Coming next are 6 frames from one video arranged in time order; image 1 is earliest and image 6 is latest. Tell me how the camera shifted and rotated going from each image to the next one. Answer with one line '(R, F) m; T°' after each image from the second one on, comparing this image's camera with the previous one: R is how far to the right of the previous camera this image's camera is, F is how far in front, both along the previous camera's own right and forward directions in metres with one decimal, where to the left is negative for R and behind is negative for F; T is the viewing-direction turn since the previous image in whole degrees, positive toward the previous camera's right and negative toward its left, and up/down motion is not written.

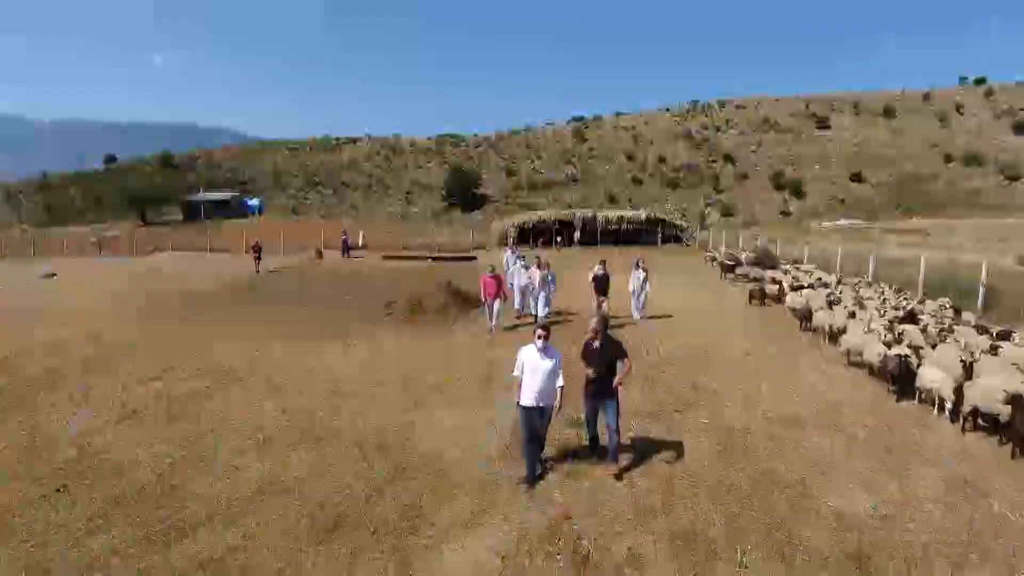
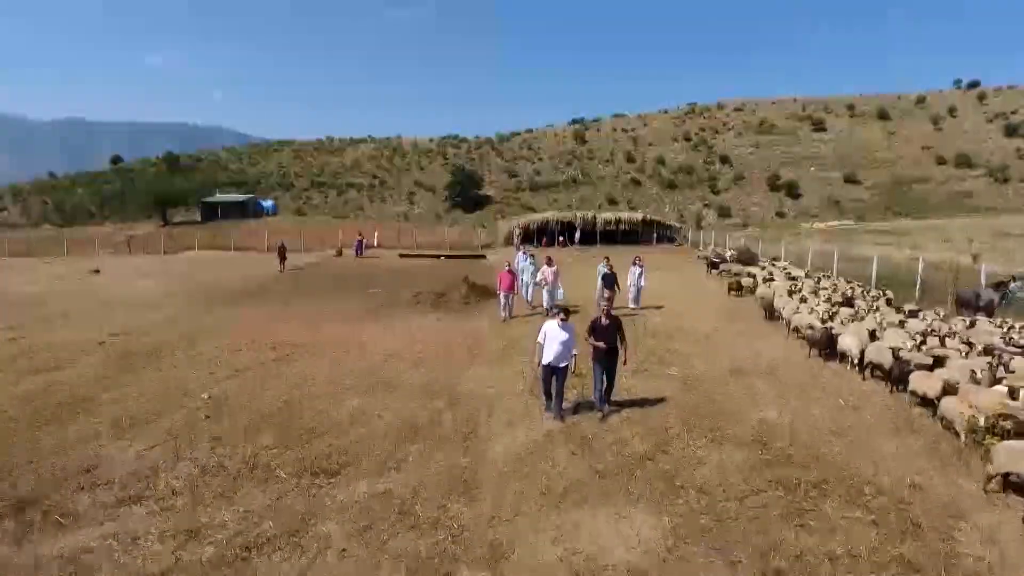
(-0.5, -2.9) m; 0°
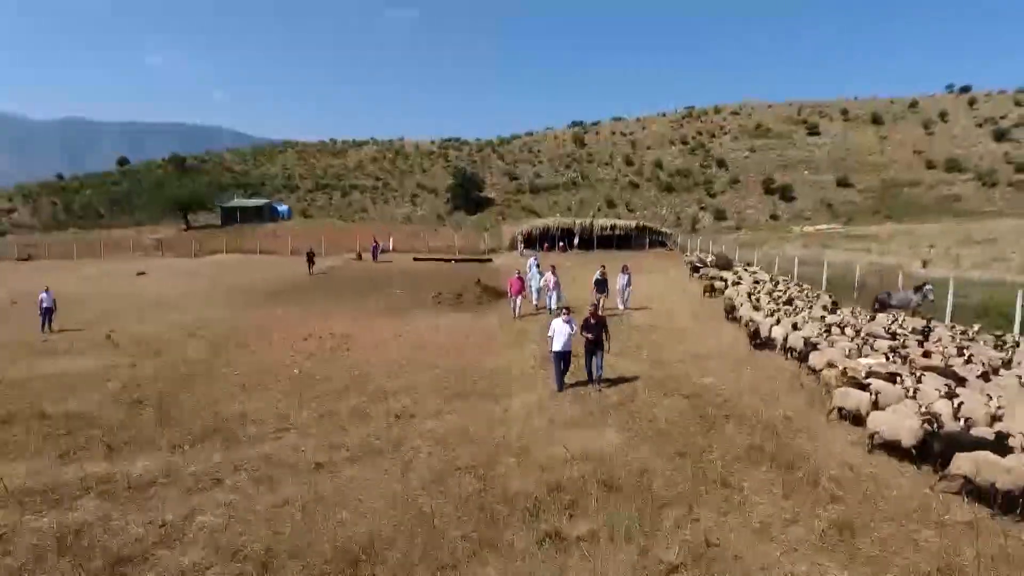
(-0.4, -3.9) m; 0°
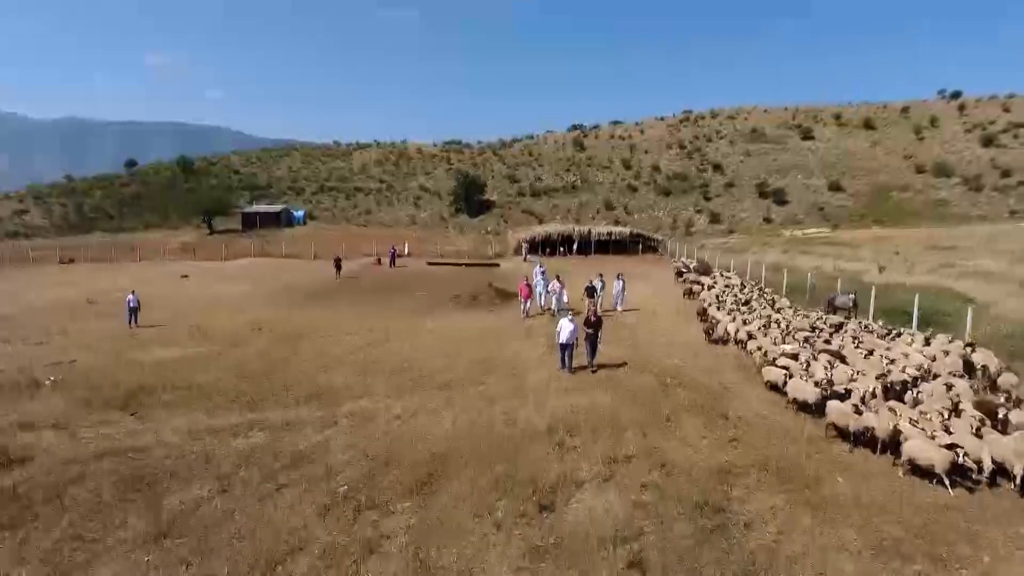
(-0.5, -4.5) m; 0°
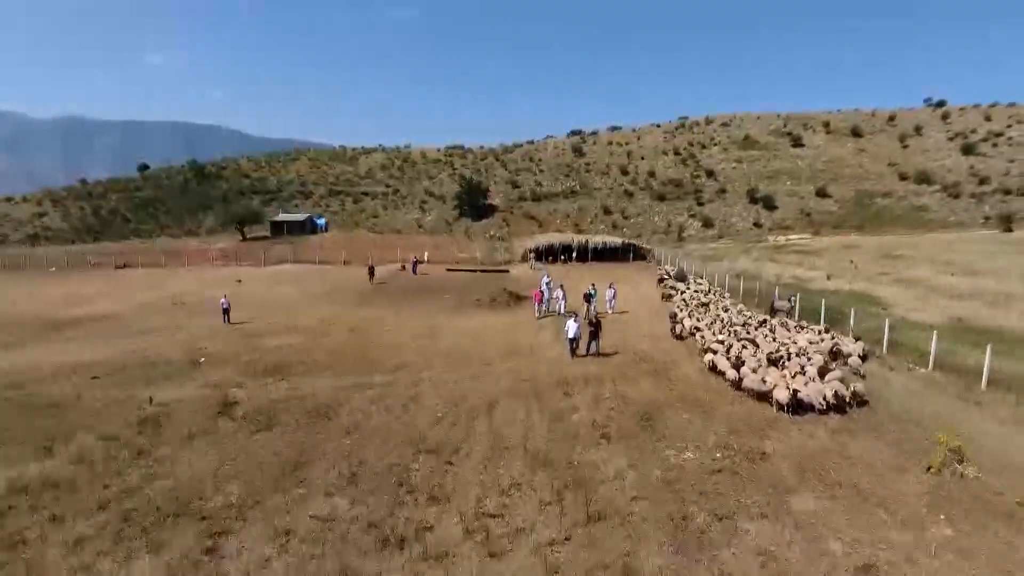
(-0.9, -7.3) m; 0°
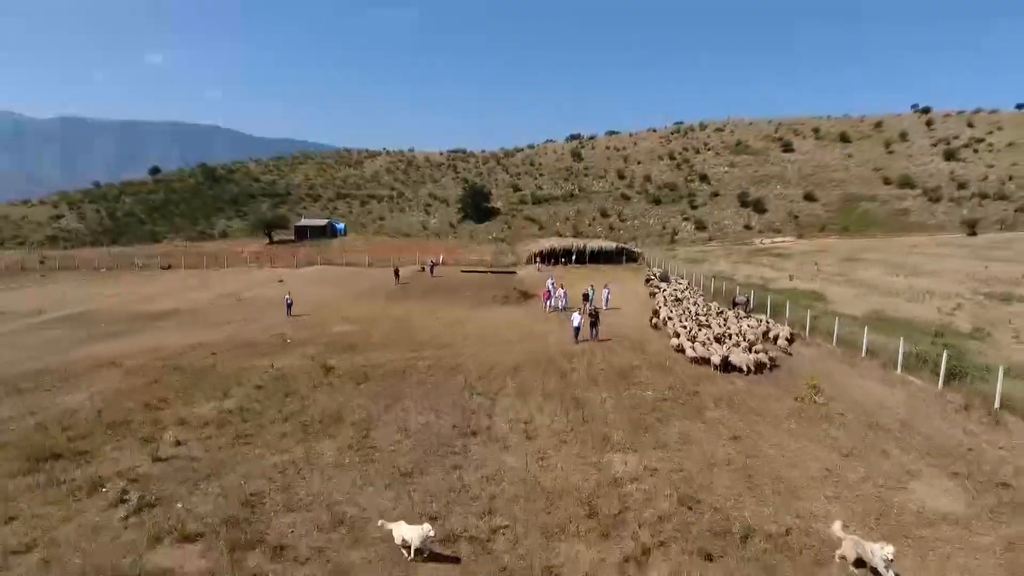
(-1.0, -7.5) m; 0°
